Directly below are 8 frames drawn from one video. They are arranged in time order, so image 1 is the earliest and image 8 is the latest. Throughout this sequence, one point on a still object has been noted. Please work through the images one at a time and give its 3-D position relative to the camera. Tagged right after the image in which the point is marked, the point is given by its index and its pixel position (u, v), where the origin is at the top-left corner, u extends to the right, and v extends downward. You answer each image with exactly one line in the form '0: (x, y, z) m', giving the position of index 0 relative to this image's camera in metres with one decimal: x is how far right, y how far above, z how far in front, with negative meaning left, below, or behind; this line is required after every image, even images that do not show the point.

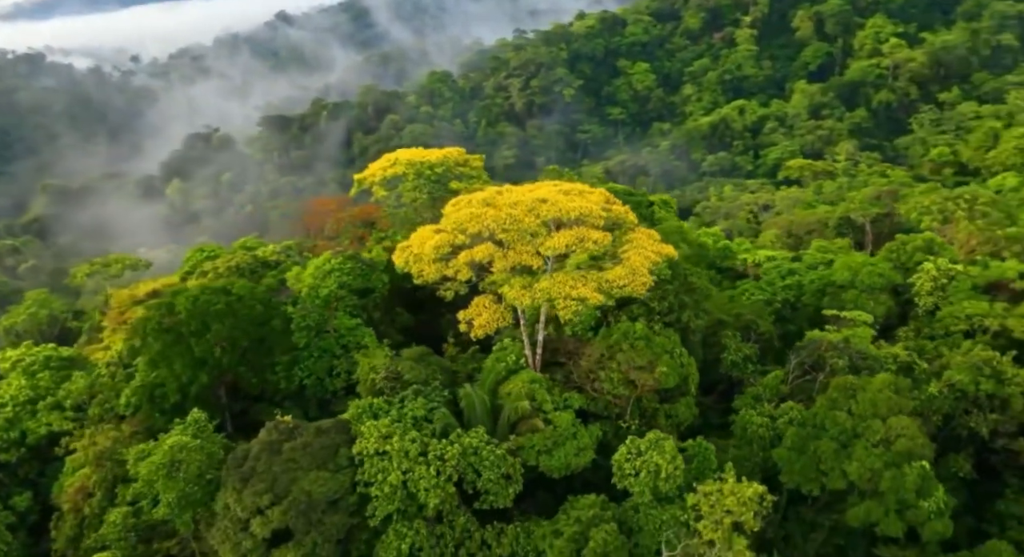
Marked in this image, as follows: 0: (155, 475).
0: (-4.9, -2.8, +10.8) m
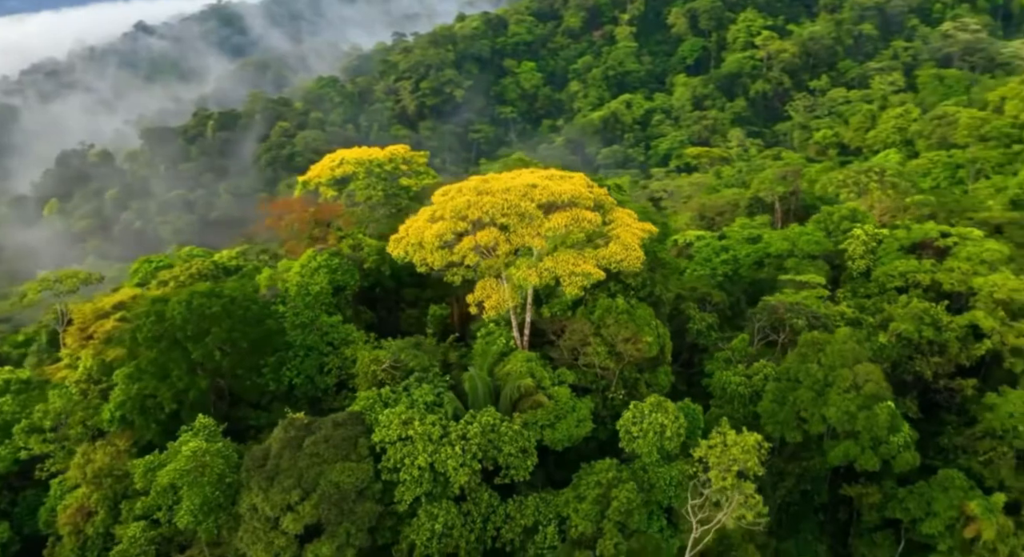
0: (-4.5, -2.8, +10.5) m
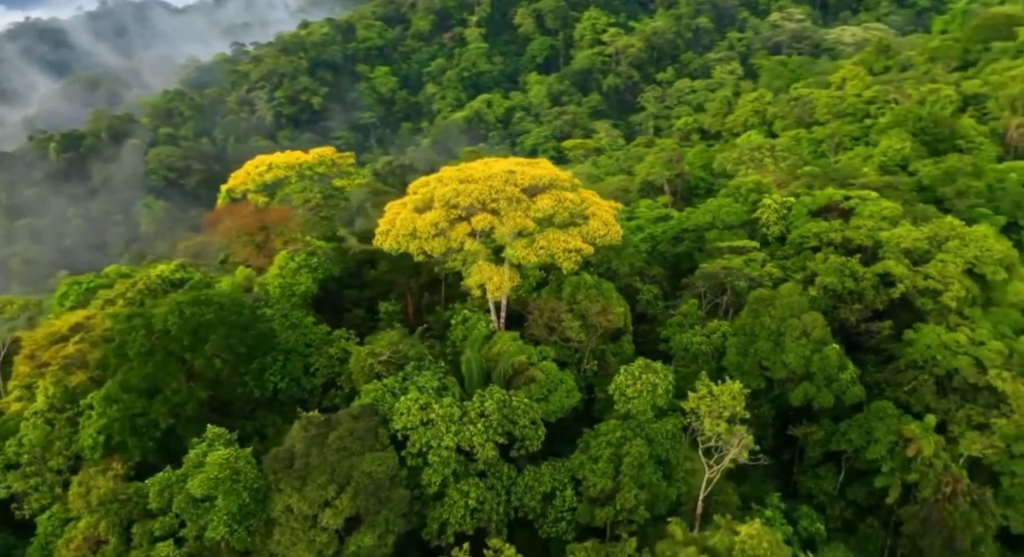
0: (-4.0, -2.9, +10.1) m
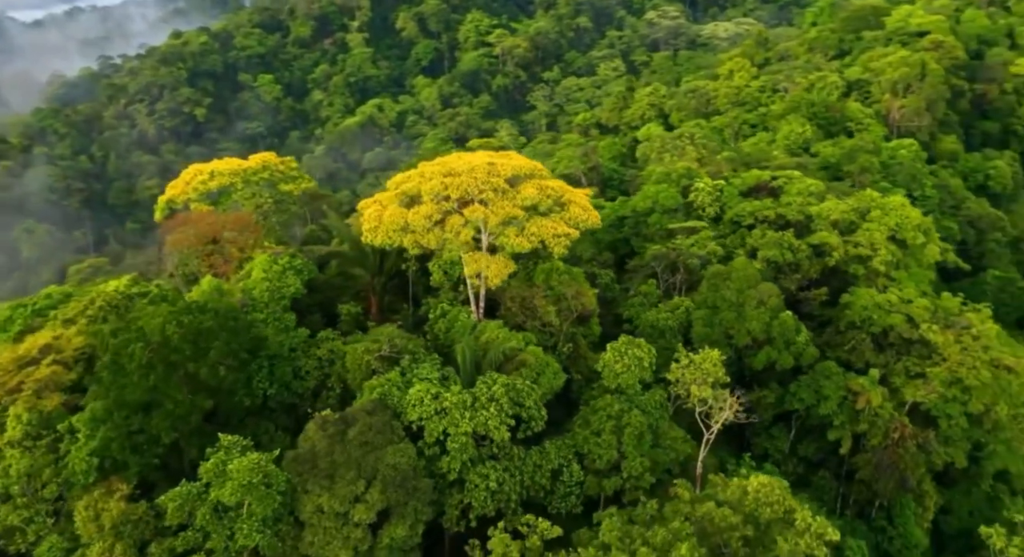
0: (-3.5, -2.9, +9.9) m
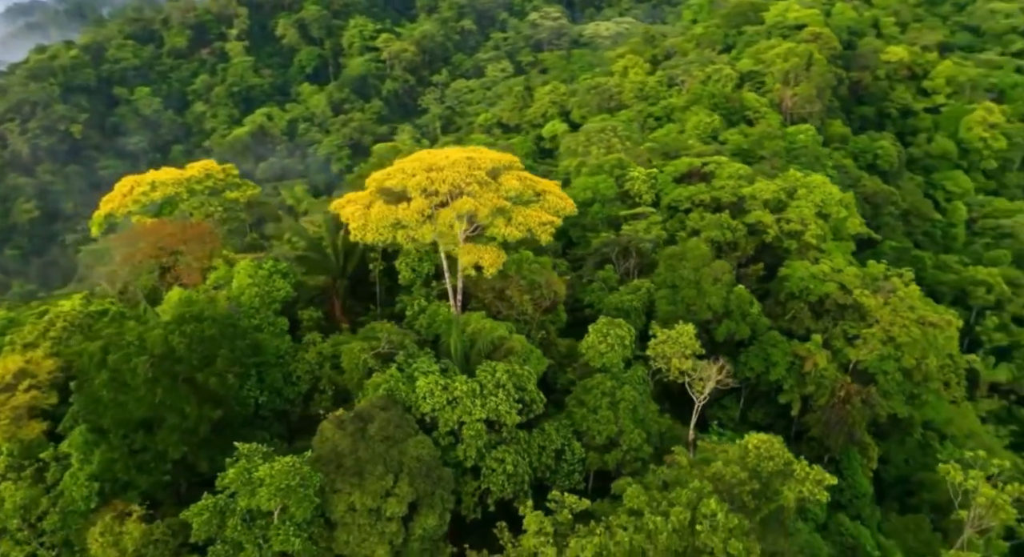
0: (-3.0, -2.9, +9.7) m
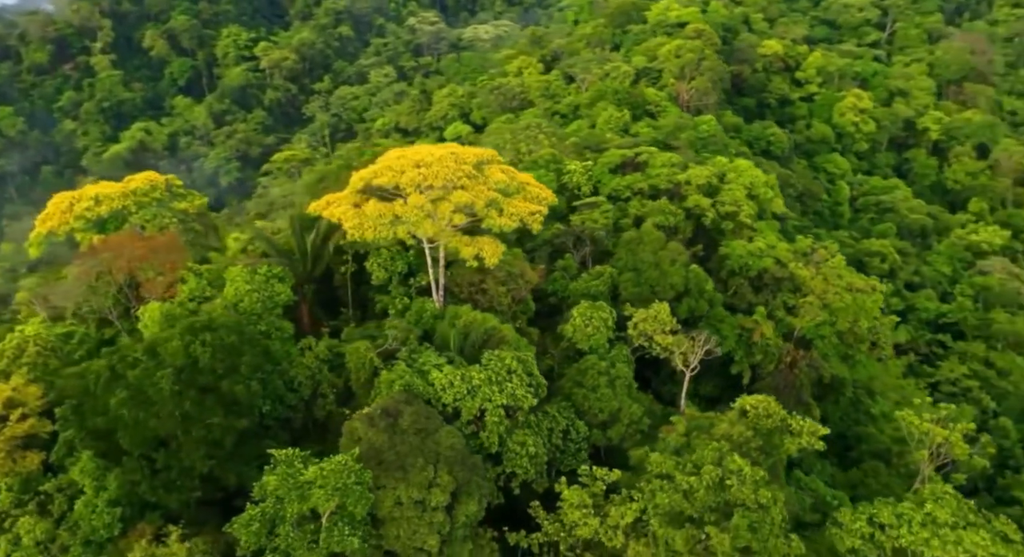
0: (-2.3, -2.9, +9.6) m
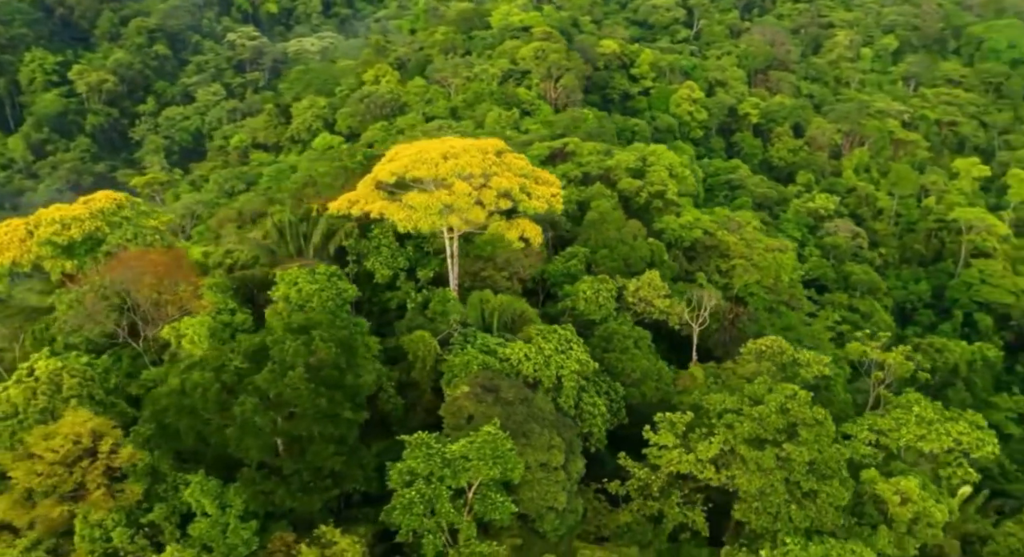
0: (-0.5, -2.6, +10.0) m
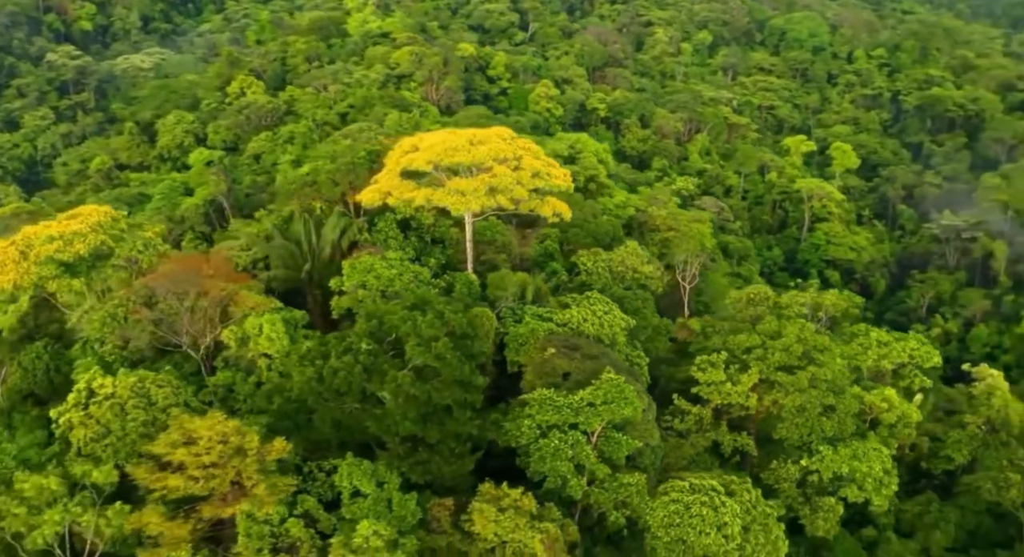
0: (+1.3, -2.0, +11.1) m
